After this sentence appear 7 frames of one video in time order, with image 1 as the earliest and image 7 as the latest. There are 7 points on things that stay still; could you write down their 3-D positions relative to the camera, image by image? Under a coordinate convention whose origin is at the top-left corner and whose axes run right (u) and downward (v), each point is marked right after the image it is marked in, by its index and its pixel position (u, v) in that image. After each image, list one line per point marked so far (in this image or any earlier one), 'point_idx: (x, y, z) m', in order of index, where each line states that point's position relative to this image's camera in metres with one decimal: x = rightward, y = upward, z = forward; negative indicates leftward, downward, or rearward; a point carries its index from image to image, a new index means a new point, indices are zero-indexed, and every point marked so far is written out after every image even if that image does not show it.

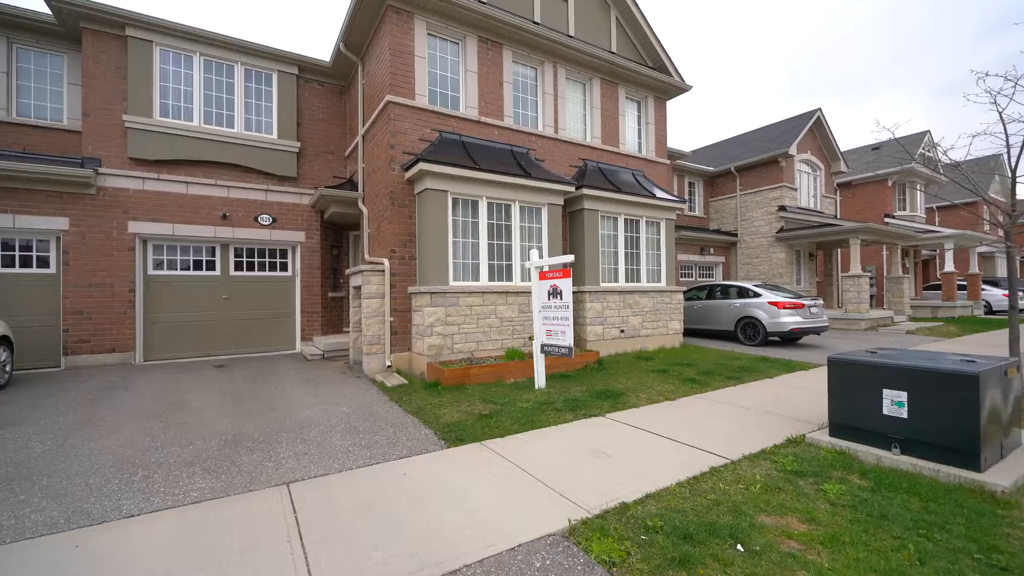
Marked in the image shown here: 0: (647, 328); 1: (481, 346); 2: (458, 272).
0: (+3.2, -1.0, +10.4) m
1: (-0.6, -1.1, +8.0) m
2: (-1.0, +0.3, +8.2) m
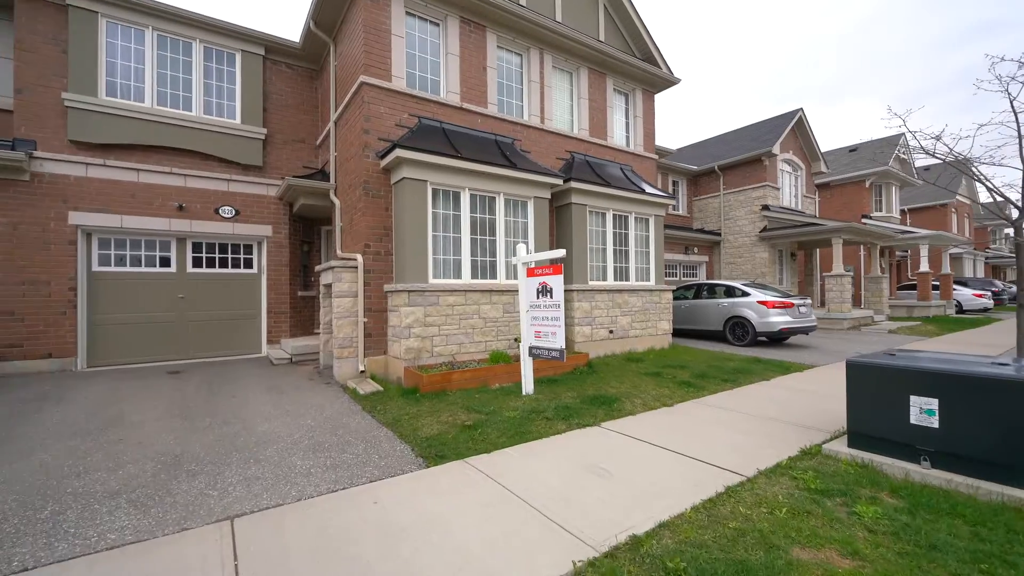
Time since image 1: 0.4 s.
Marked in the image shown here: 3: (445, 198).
0: (+2.9, -0.9, +10.0) m
1: (-0.9, -1.1, +7.5) m
2: (-1.3, +0.3, +7.6) m
3: (-1.2, +1.6, +7.7) m
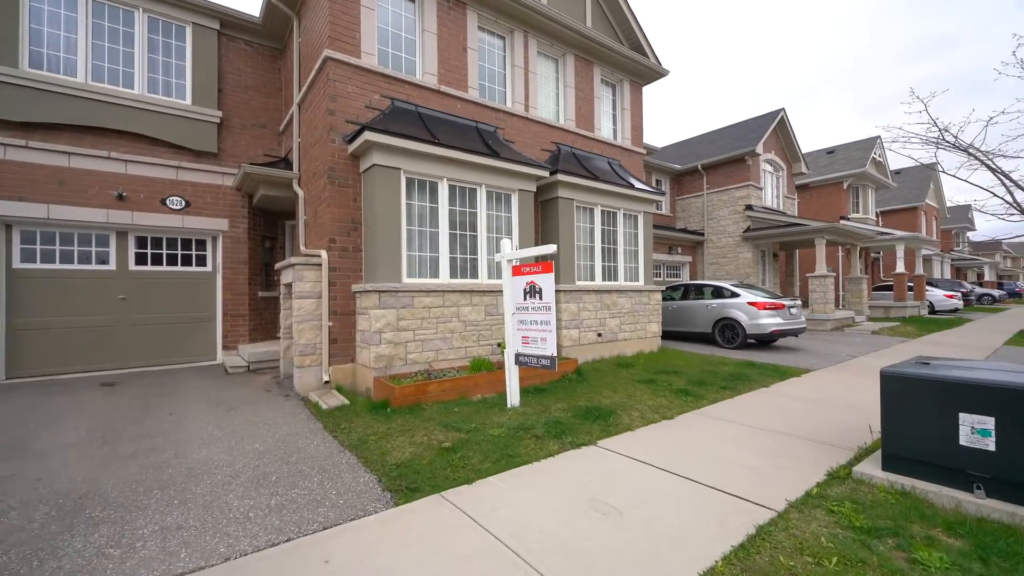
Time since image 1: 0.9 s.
0: (+2.5, -1.0, +9.5) m
1: (-1.1, -1.1, +6.7) m
2: (-1.6, +0.3, +6.8) m
3: (-1.5, +1.6, +6.9) m
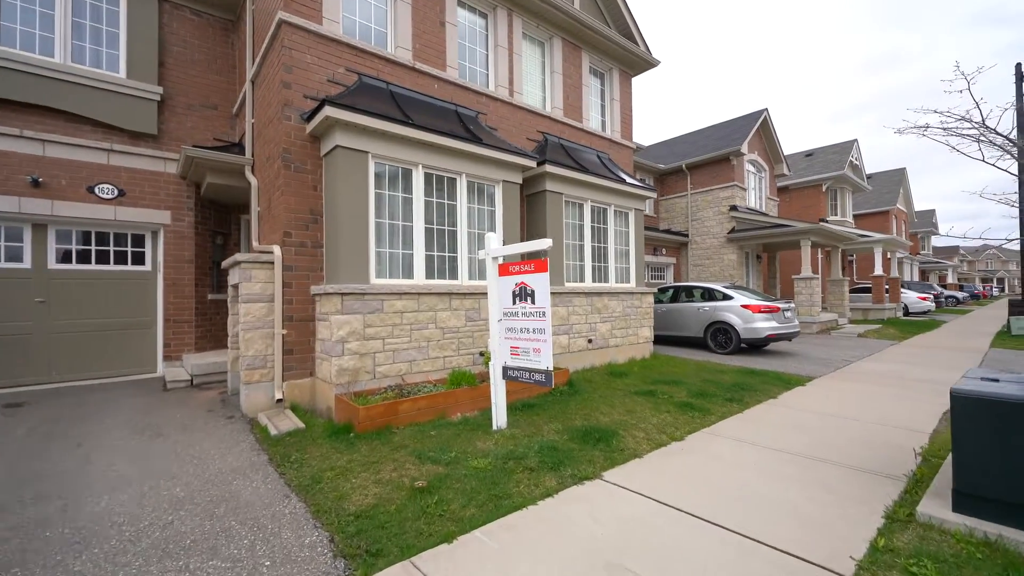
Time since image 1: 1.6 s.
0: (+2.1, -1.0, +8.8) m
1: (-1.3, -1.1, +5.9) m
2: (-1.8, +0.3, +5.9) m
3: (-1.7, +1.6, +6.1) m
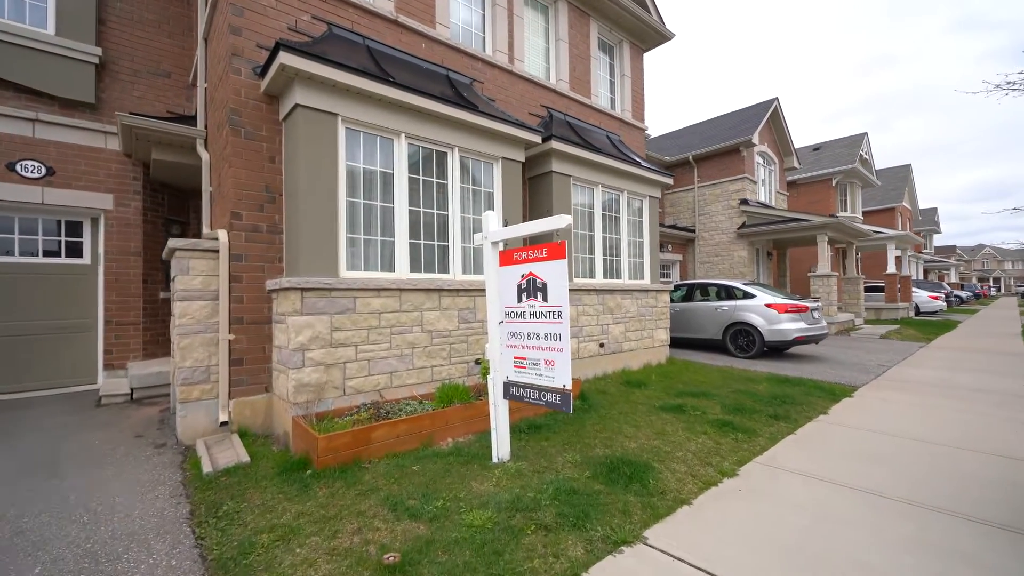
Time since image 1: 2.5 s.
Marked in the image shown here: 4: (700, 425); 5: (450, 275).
0: (+2.1, -0.9, +7.7) m
1: (-1.3, -1.0, +4.8) m
2: (-1.7, +0.4, +4.9) m
3: (-1.6, +1.6, +5.0) m
4: (+2.1, -1.6, +4.9) m
5: (-0.8, +0.2, +5.5) m
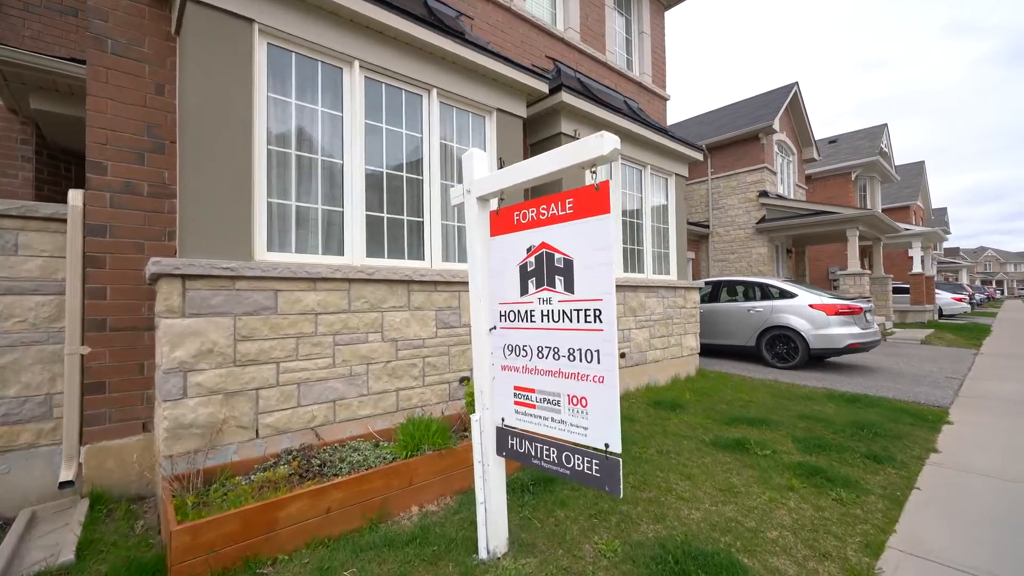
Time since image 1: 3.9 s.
0: (+2.1, -0.9, +6.3) m
1: (-1.3, -1.0, +3.3) m
2: (-1.8, +0.4, +3.4) m
3: (-1.7, +1.7, +3.5) m
4: (+2.1, -1.5, +3.5) m
5: (-0.8, +0.2, +4.0) m
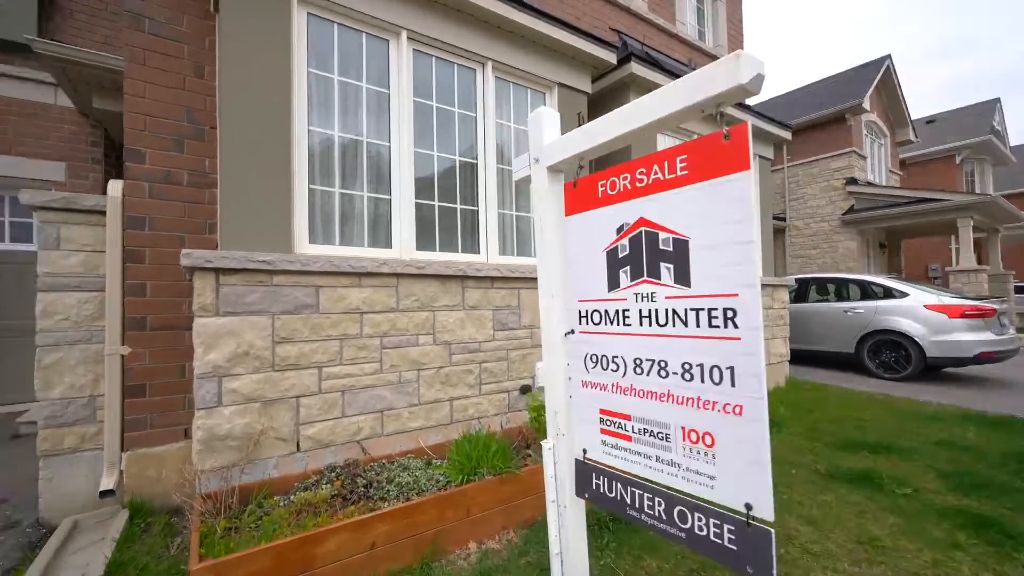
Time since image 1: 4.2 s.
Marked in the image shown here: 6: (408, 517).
0: (+2.9, -0.9, +5.5) m
1: (-0.8, -0.9, +2.9) m
2: (-1.3, +0.5, +3.1) m
3: (-1.2, +1.7, +3.2) m
4: (+2.6, -1.5, +2.7) m
5: (-0.3, +0.3, +3.6) m
6: (-0.5, -1.1, +2.2) m
